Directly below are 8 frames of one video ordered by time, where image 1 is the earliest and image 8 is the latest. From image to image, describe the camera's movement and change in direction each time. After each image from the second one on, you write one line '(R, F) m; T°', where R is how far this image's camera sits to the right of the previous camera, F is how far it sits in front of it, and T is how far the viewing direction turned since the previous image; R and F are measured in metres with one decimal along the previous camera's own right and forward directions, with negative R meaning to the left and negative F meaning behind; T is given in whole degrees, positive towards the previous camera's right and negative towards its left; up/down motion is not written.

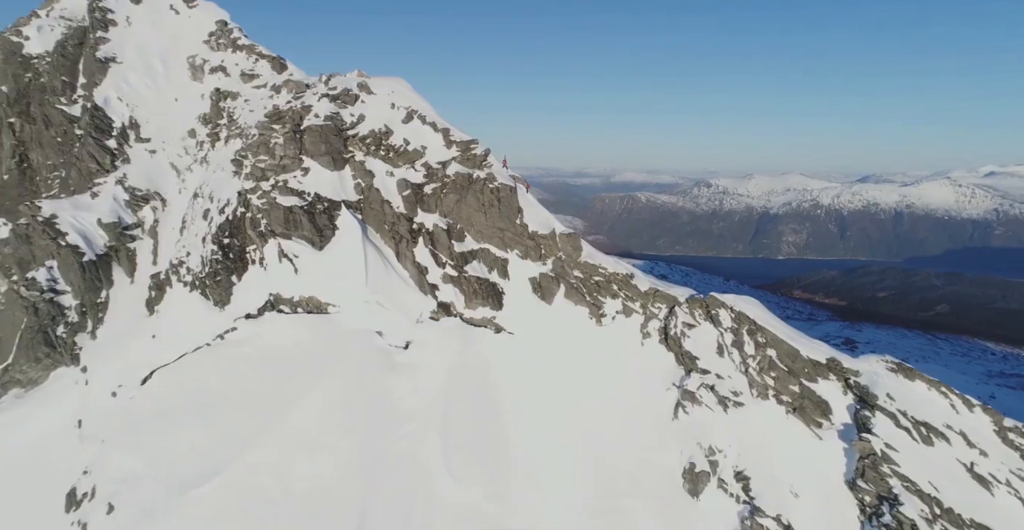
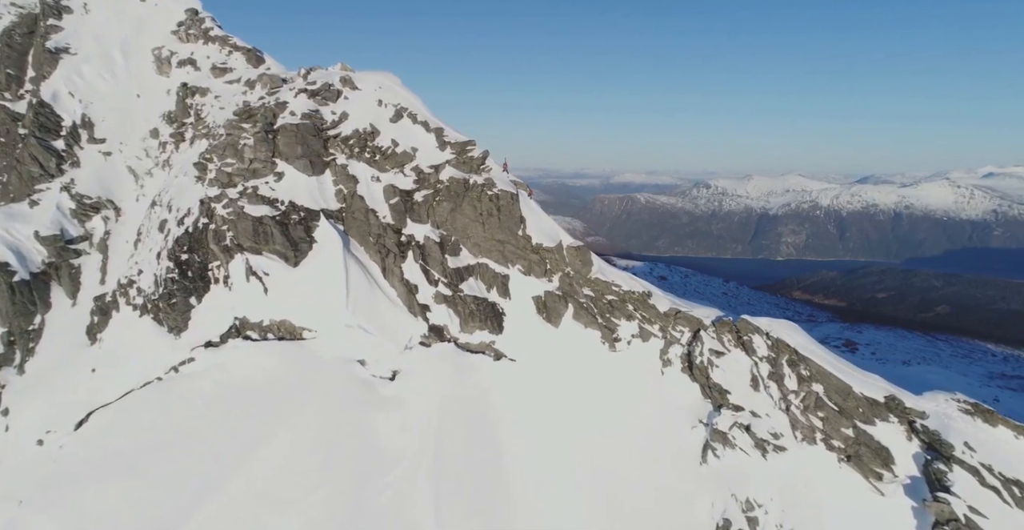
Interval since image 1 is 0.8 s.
(-0.1, +6.1) m; 0°
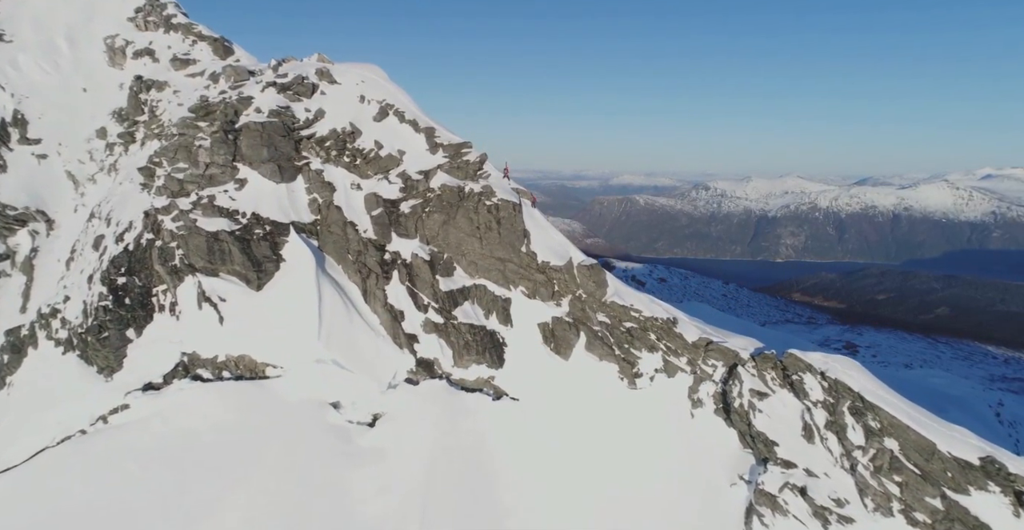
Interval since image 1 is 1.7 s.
(-0.2, +6.7) m; 0°
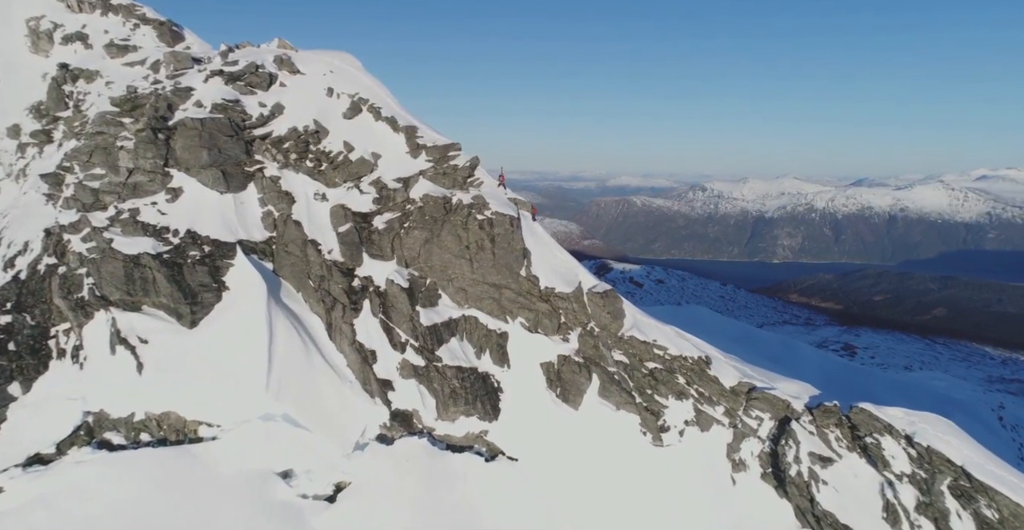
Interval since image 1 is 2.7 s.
(0.0, +7.3) m; 0°
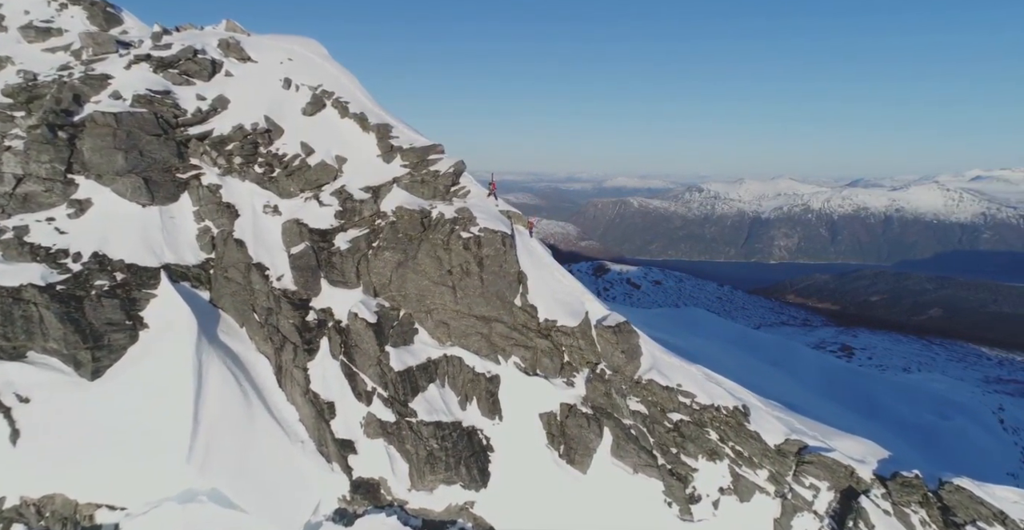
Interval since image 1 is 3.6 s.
(+0.2, +6.3) m; 0°
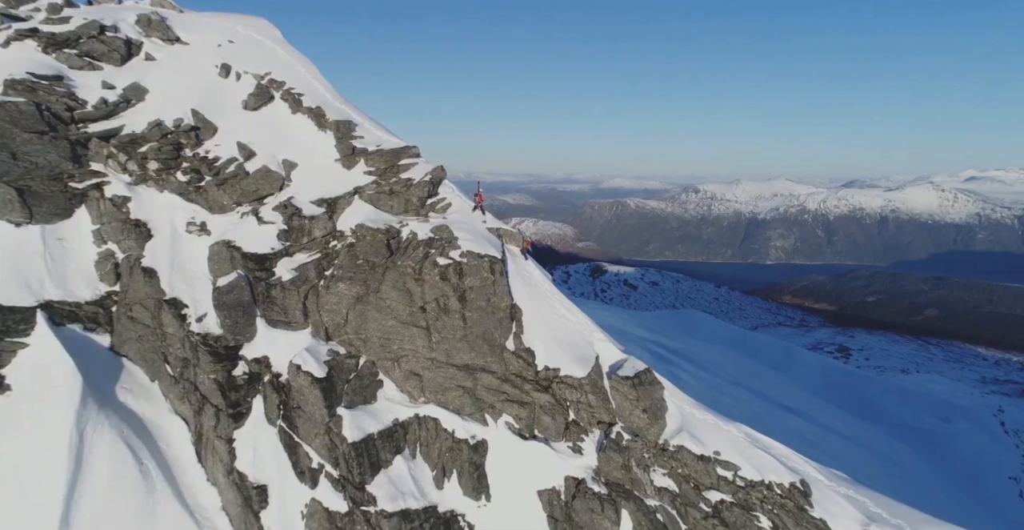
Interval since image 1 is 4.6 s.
(+0.2, +6.1) m; 0°
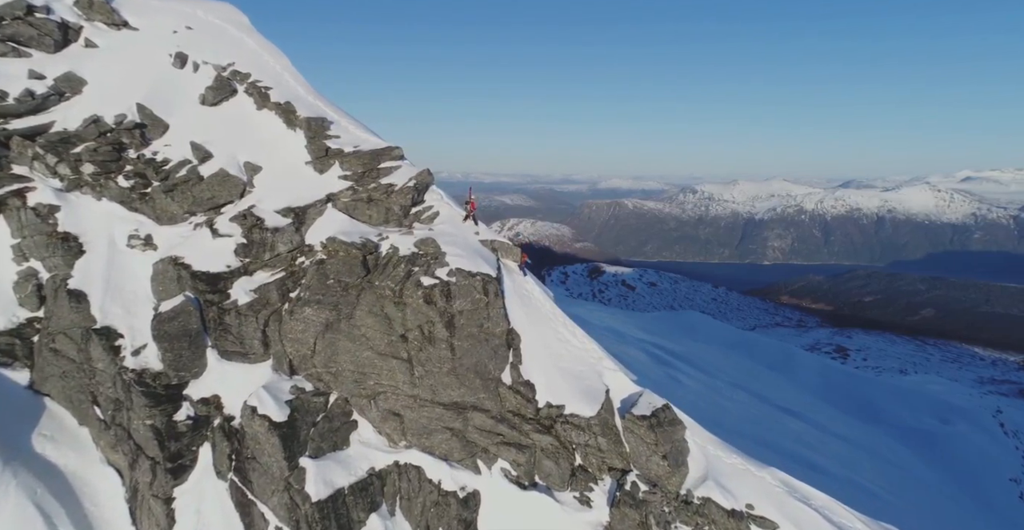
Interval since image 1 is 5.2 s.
(0.0, +3.3) m; 0°
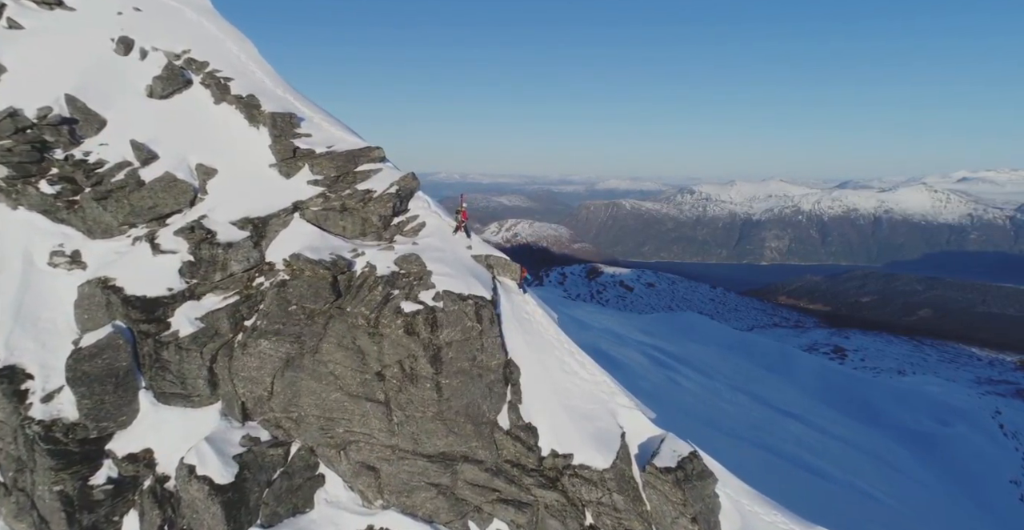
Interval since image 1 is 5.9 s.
(0.0, +3.2) m; 0°
